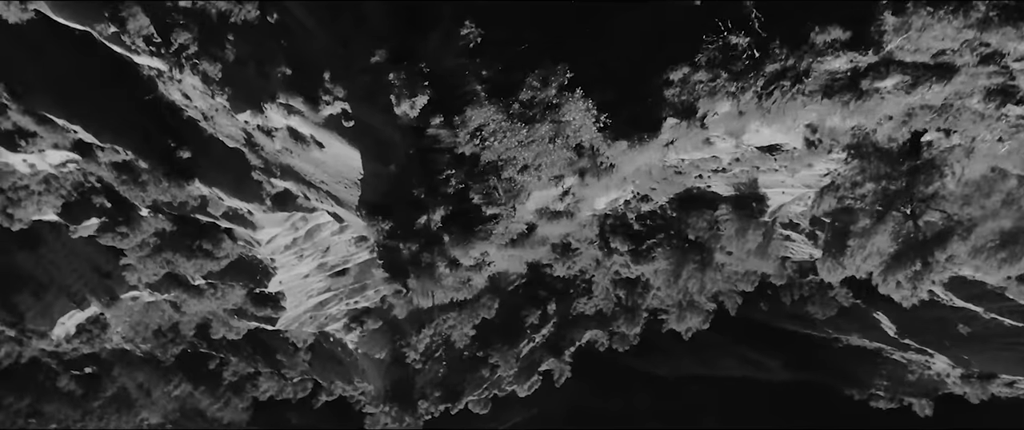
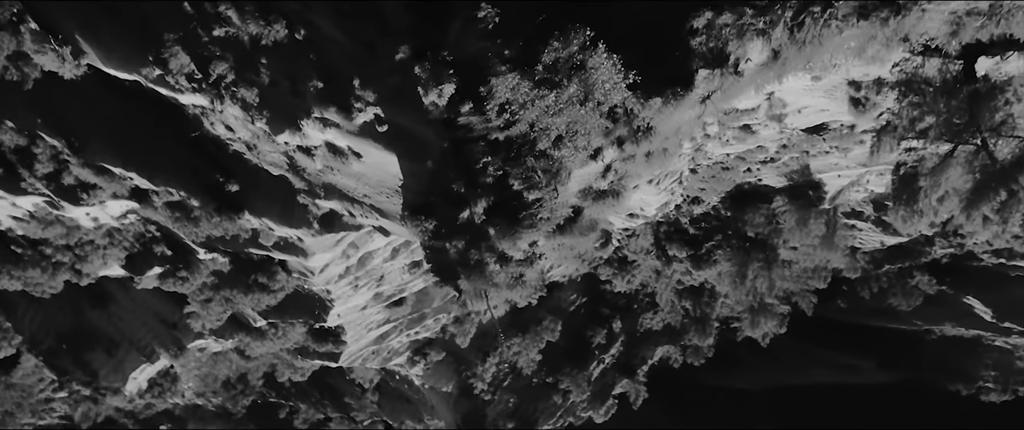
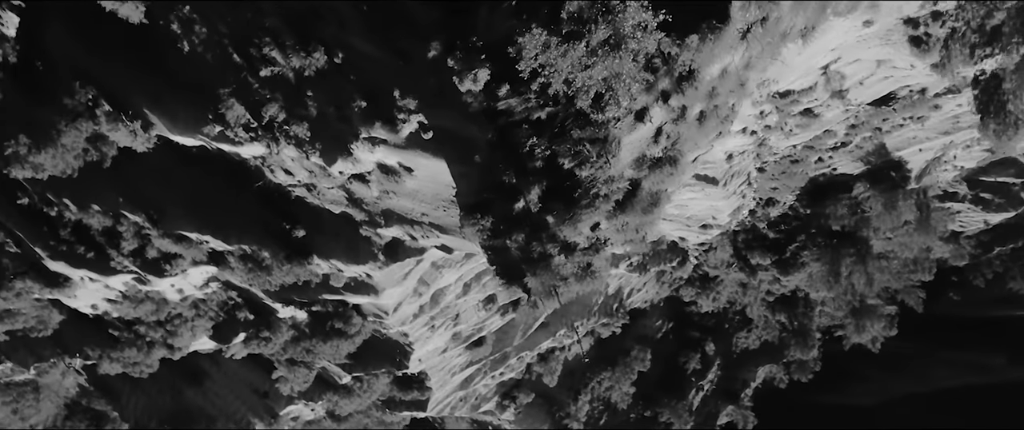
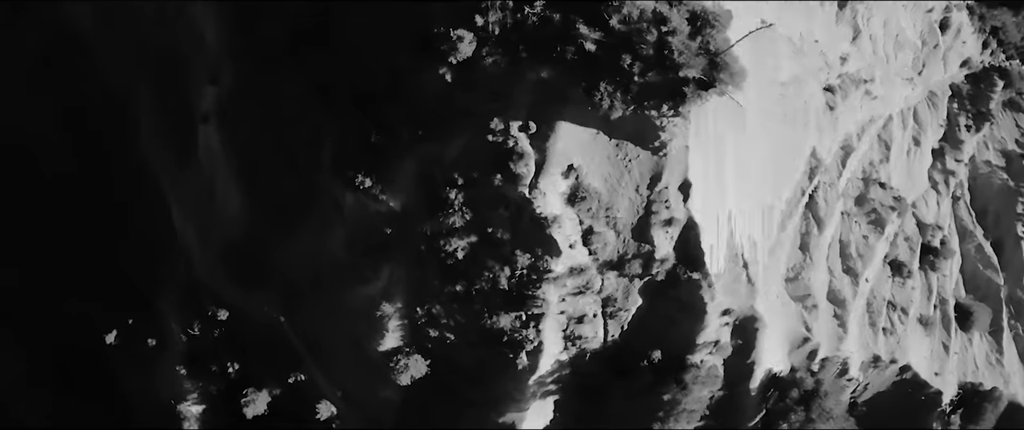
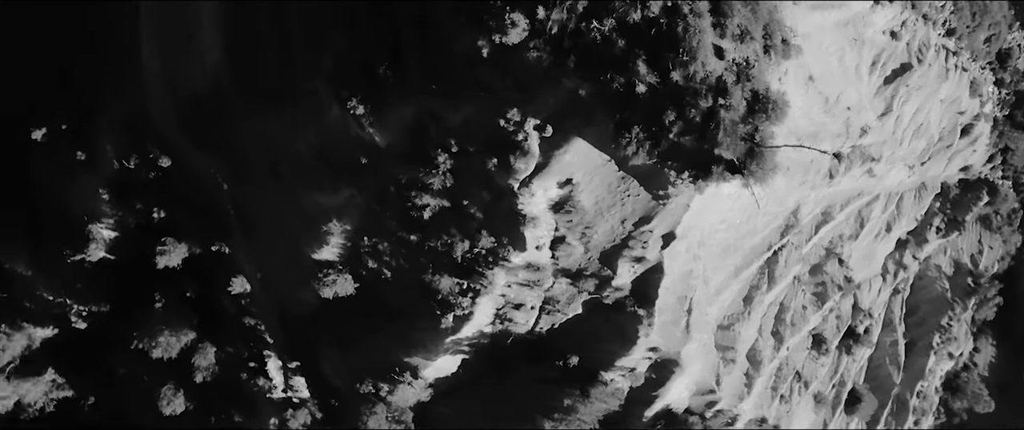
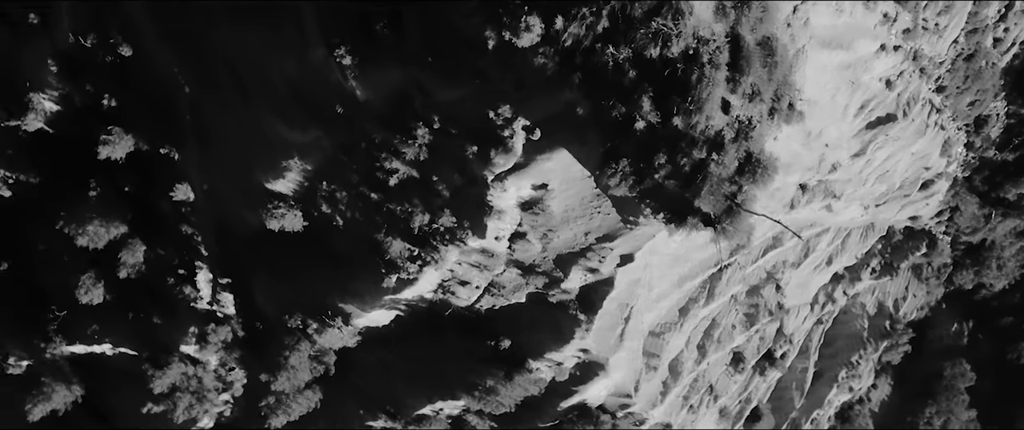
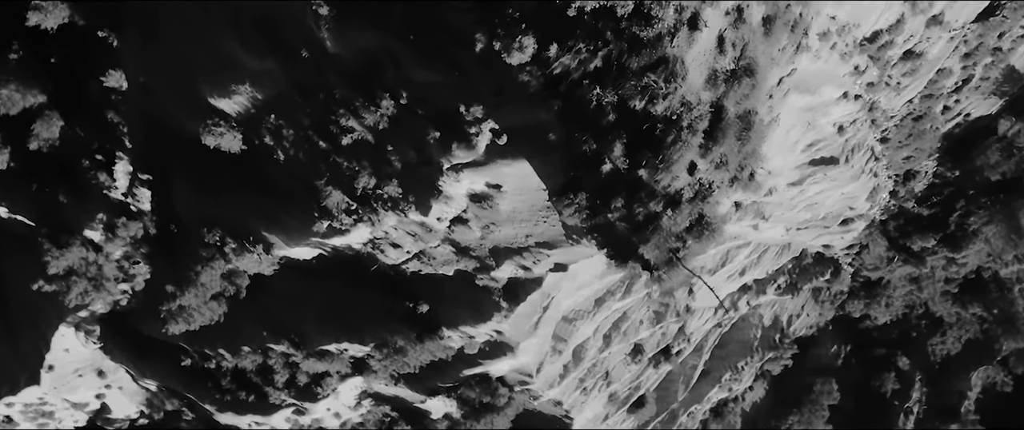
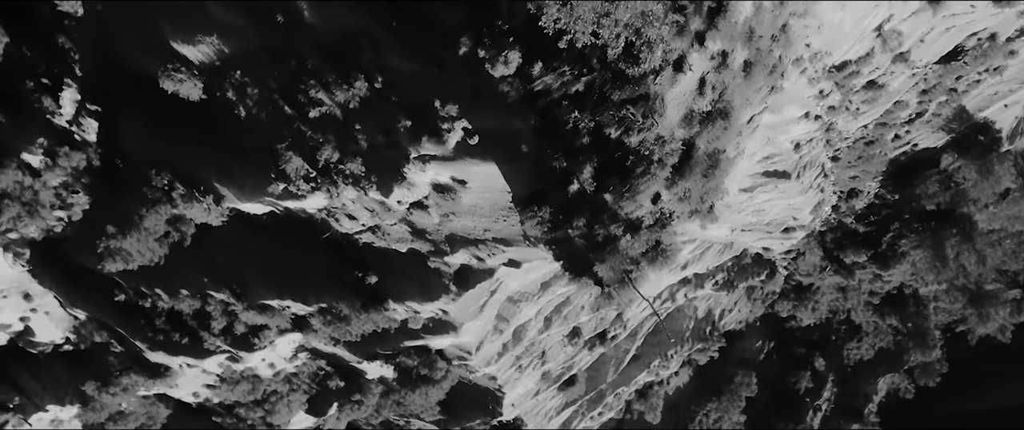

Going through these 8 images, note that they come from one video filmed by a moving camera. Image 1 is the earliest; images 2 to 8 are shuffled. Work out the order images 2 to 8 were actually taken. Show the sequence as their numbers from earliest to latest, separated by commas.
2, 3, 8, 7, 6, 5, 4
